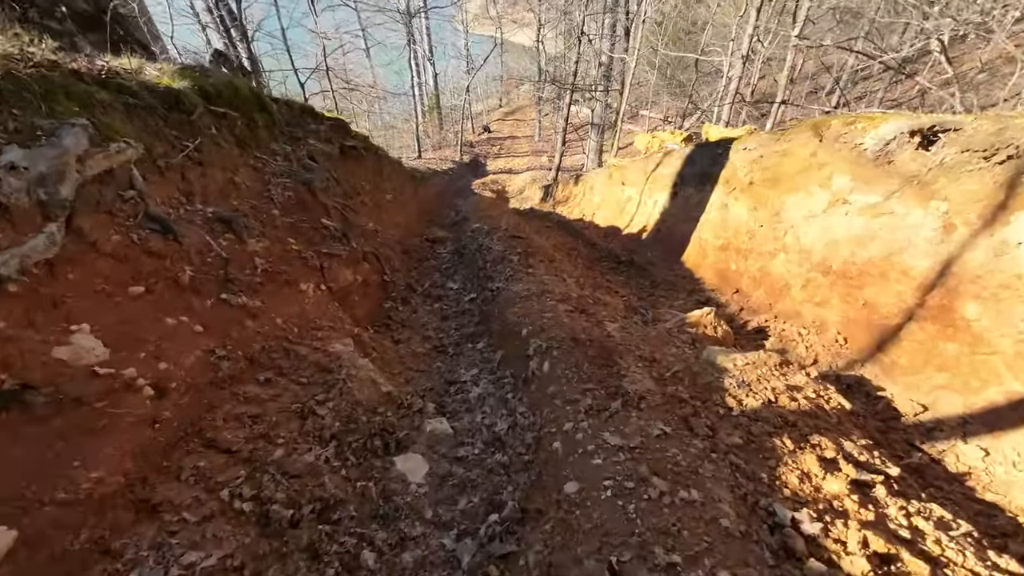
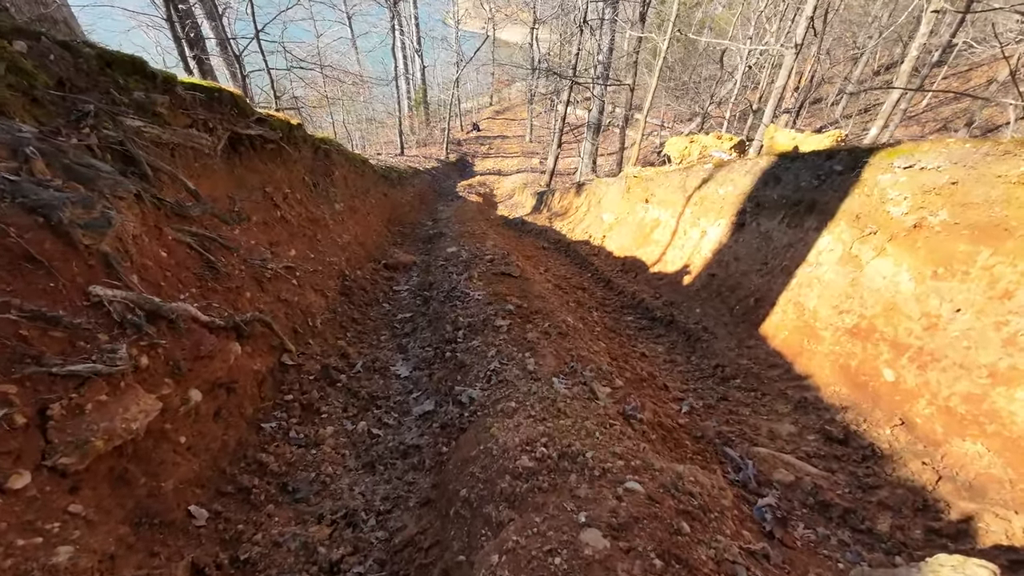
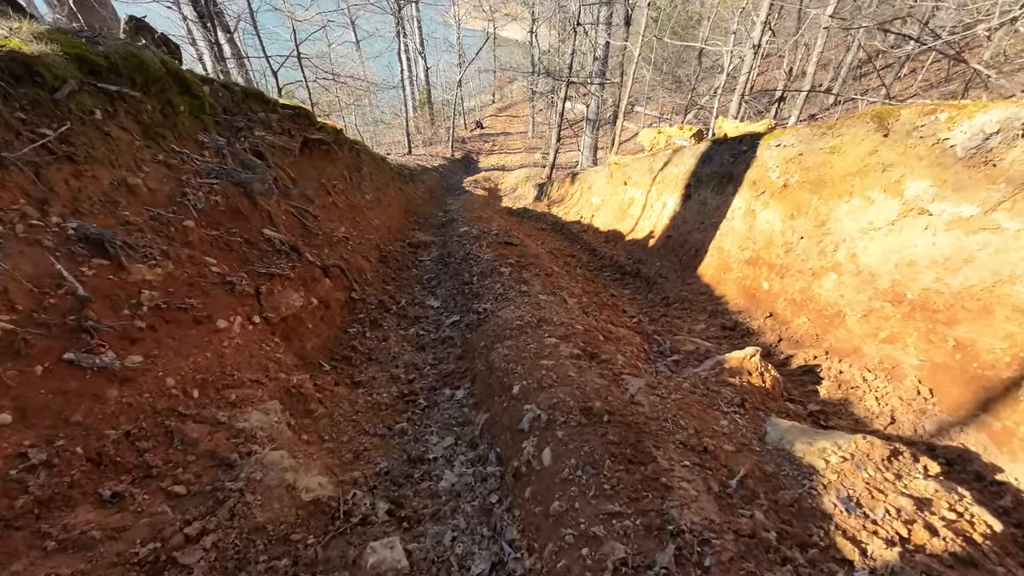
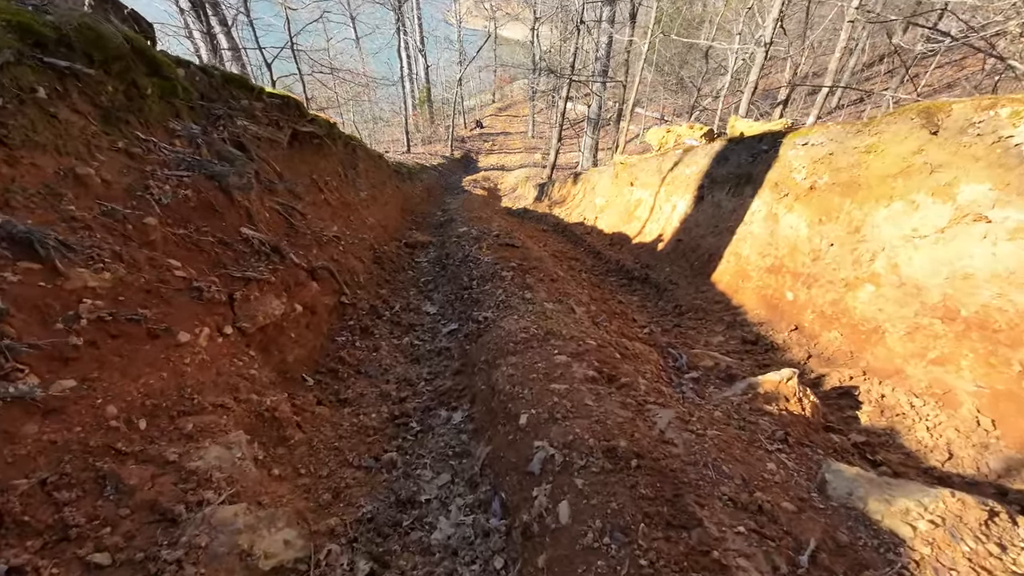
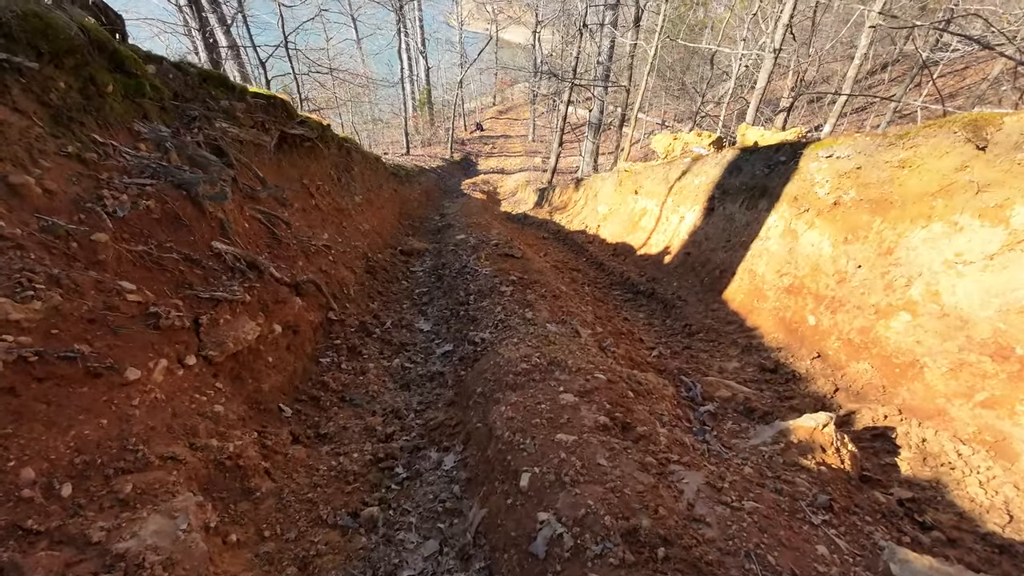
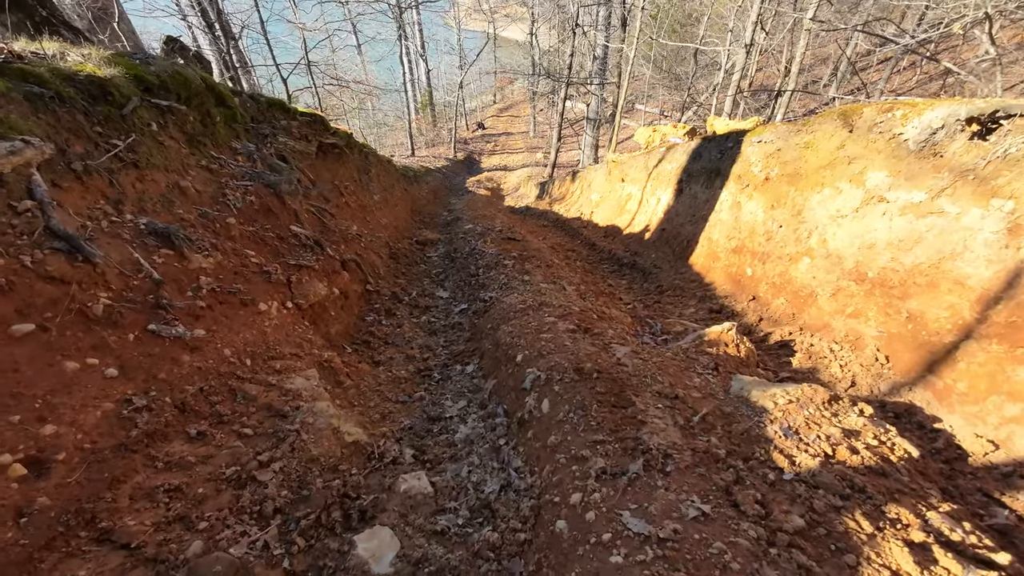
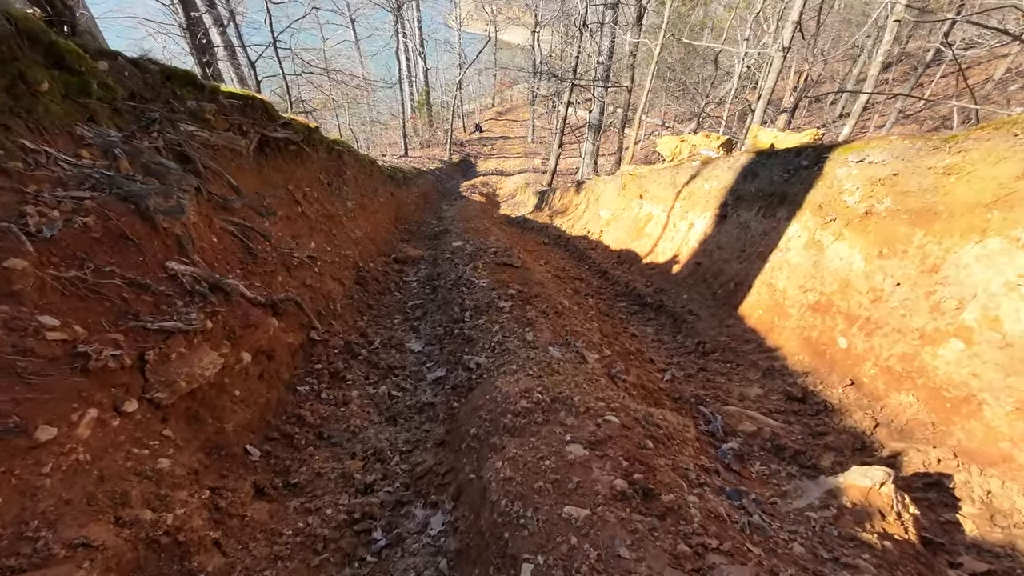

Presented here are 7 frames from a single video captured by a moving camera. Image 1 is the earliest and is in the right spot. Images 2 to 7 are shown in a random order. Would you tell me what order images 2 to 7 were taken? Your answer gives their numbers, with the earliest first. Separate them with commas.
6, 3, 4, 5, 7, 2
